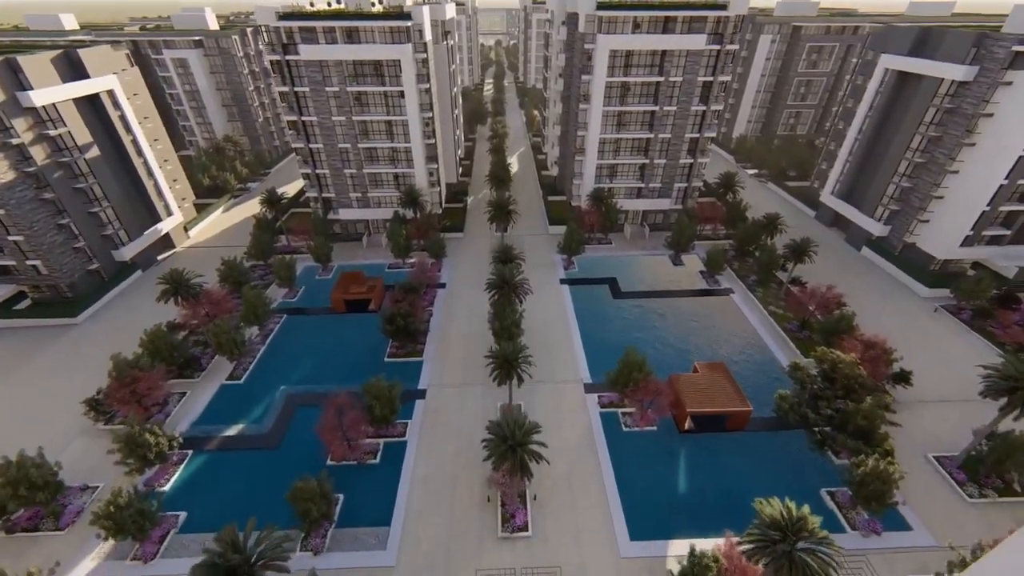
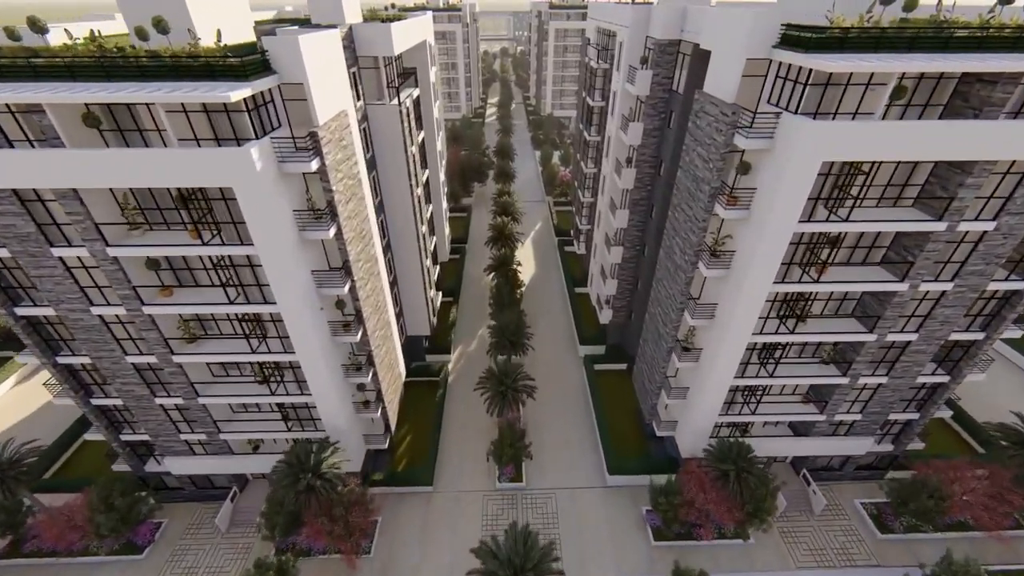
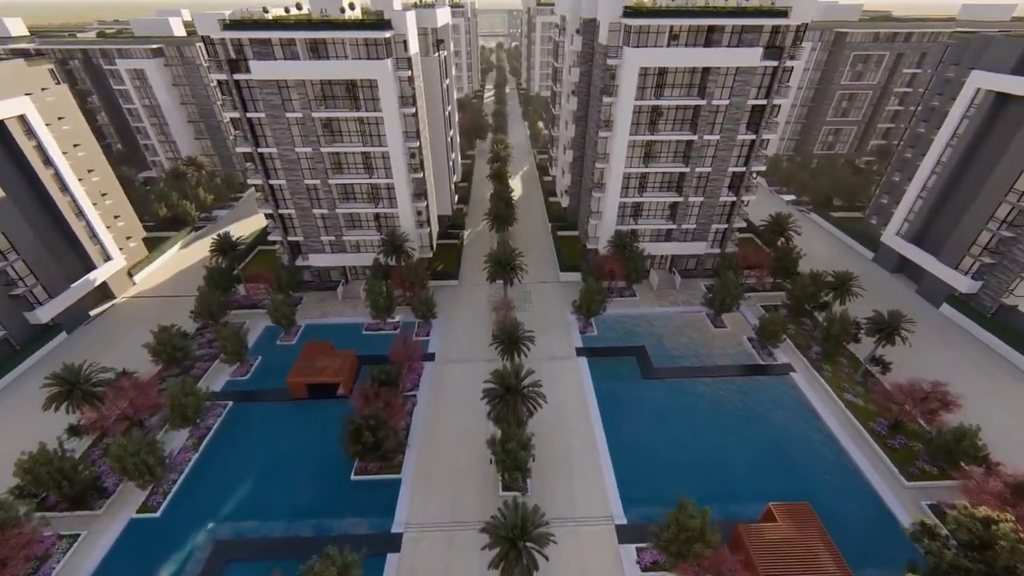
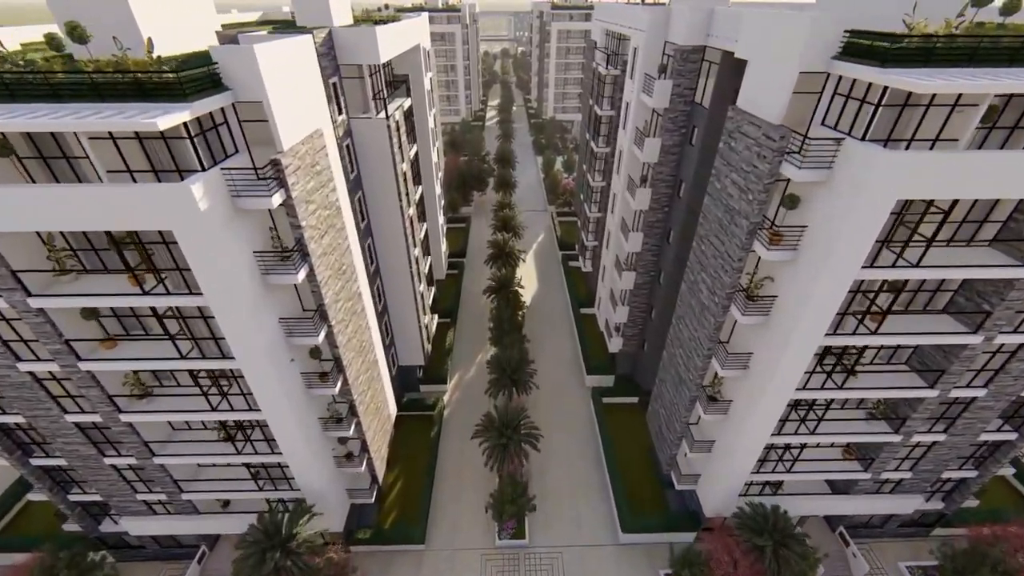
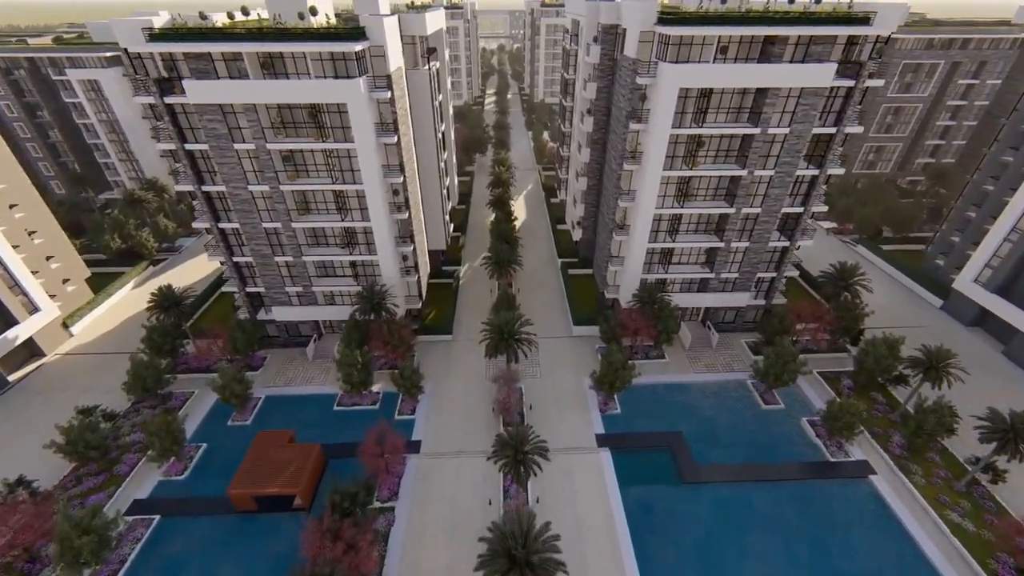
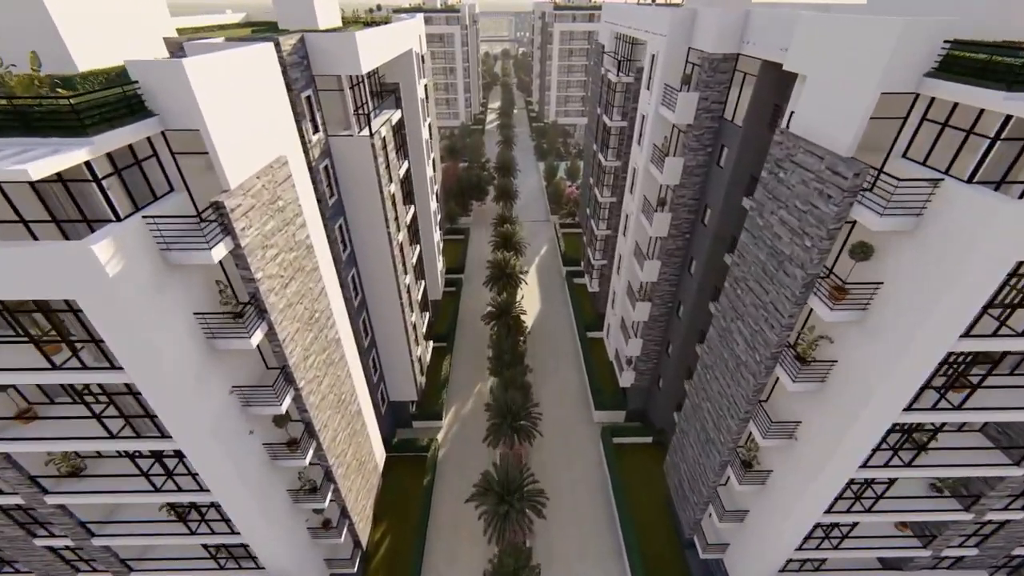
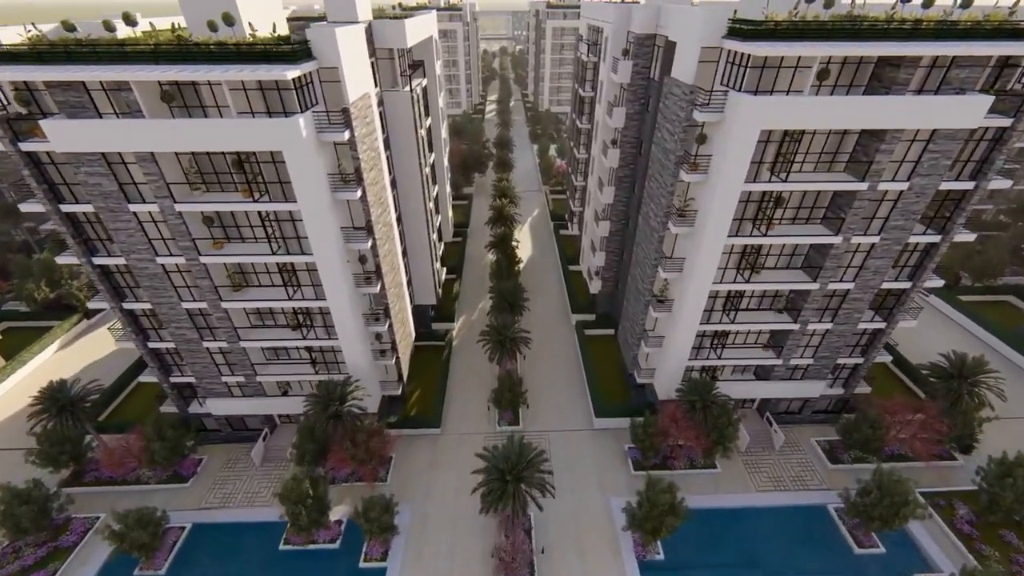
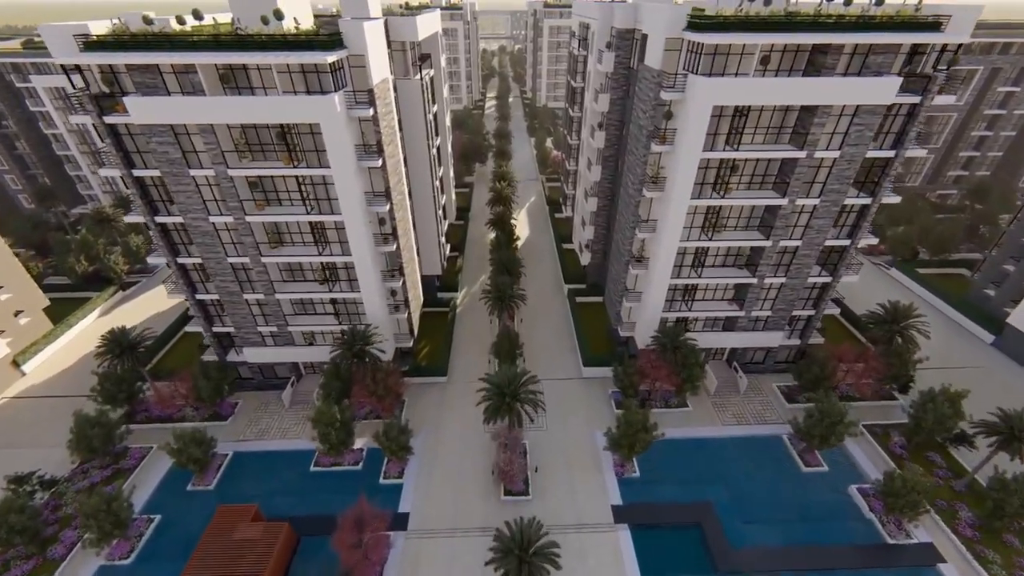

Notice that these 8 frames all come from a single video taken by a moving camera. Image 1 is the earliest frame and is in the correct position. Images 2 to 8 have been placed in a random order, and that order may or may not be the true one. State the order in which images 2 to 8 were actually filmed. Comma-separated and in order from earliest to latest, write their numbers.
3, 5, 8, 7, 2, 4, 6
